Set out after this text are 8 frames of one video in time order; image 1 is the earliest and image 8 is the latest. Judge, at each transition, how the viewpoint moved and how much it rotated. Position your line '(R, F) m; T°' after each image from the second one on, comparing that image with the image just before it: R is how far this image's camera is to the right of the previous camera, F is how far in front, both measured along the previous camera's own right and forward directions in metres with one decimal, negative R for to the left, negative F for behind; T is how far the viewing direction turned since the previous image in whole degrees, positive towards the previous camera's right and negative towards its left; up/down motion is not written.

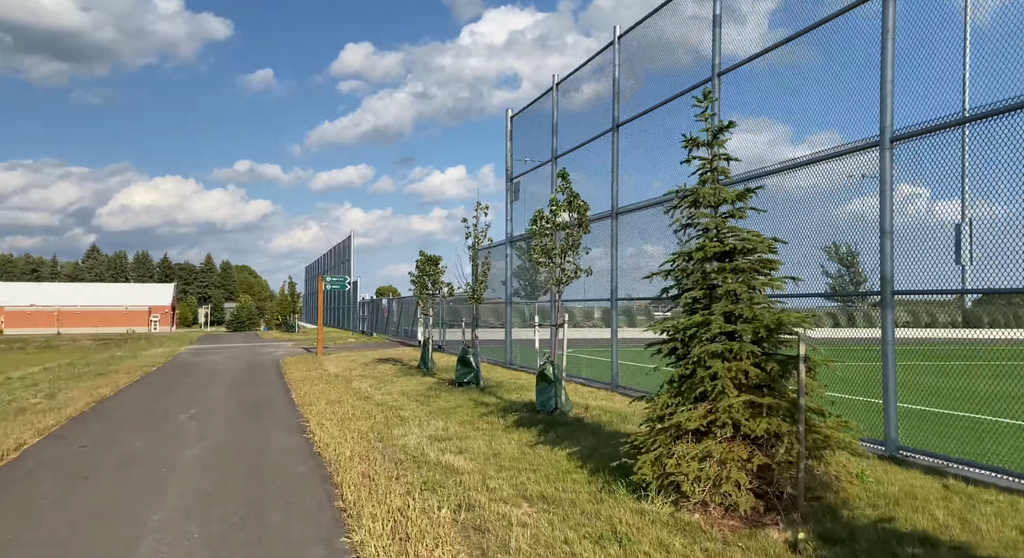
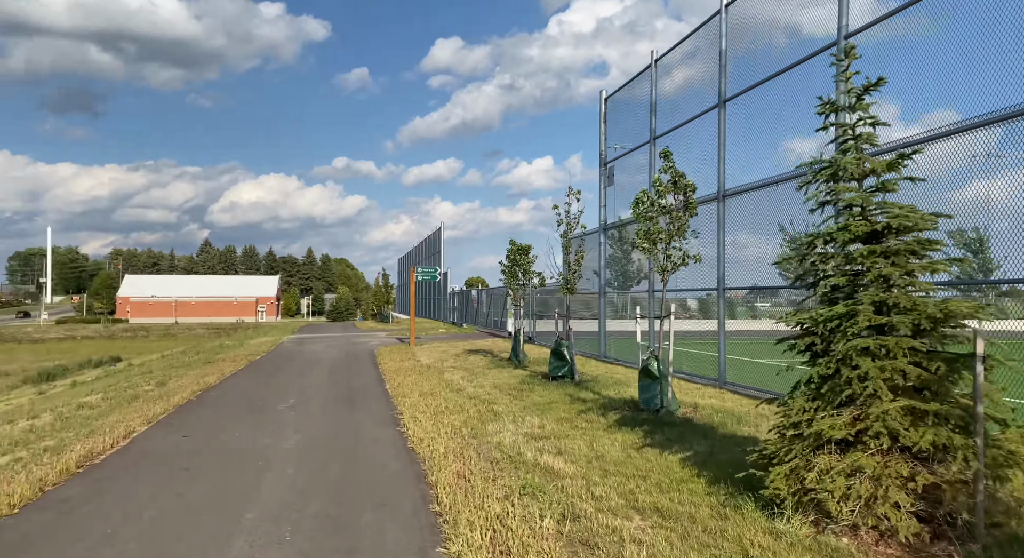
(-0.2, +0.5) m; -8°
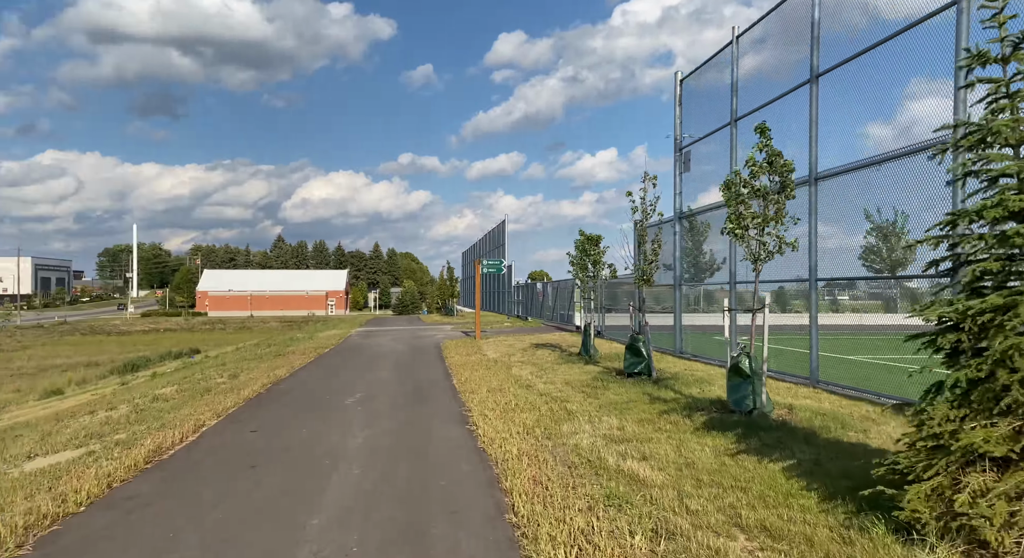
(-0.2, +0.5) m; -6°
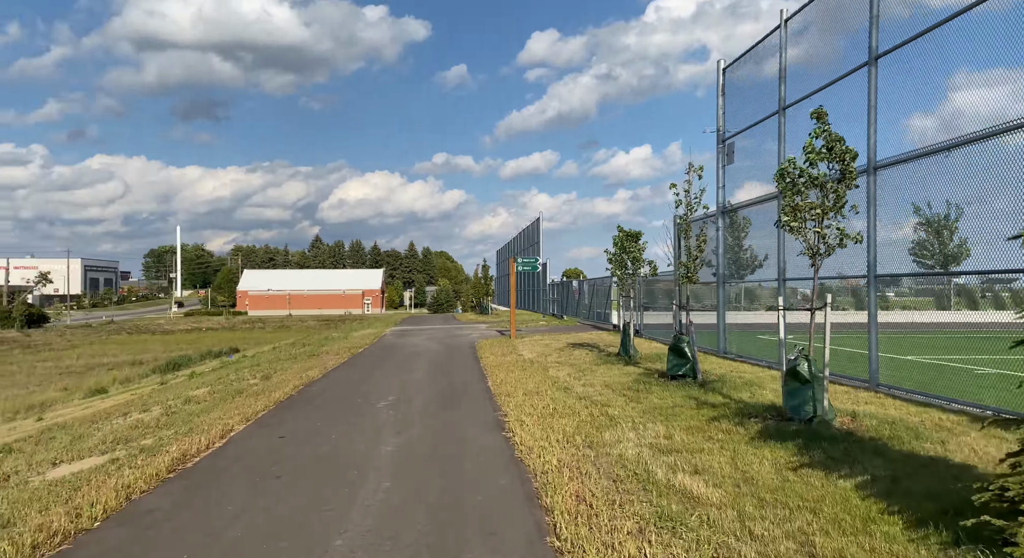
(0.0, +0.4) m; -3°
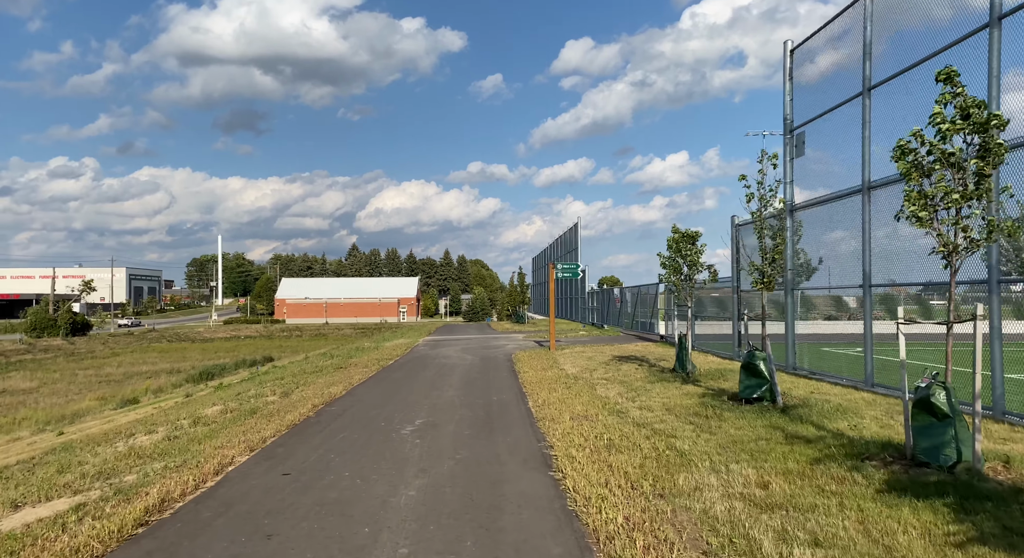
(-0.1, +1.3) m; -3°
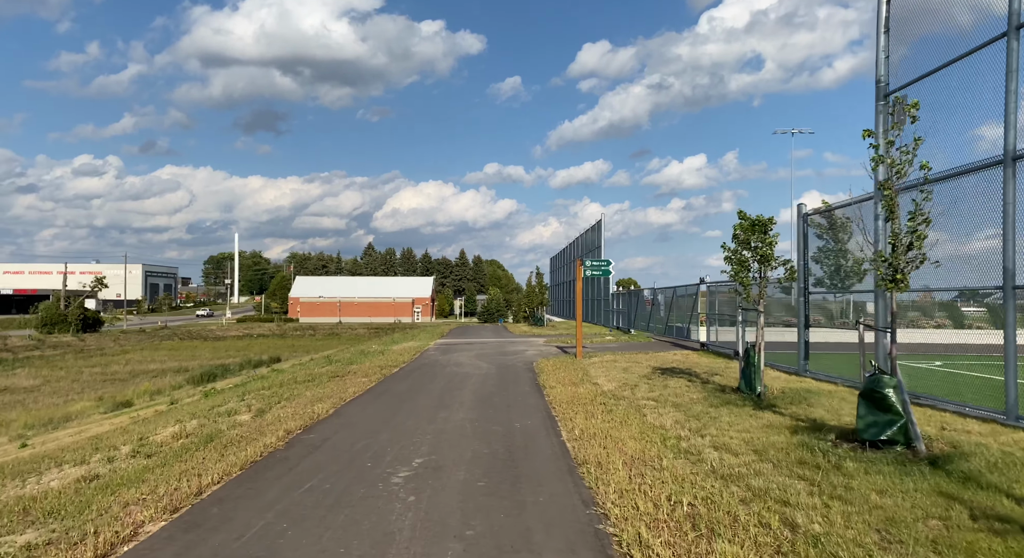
(-0.2, +2.2) m; -1°
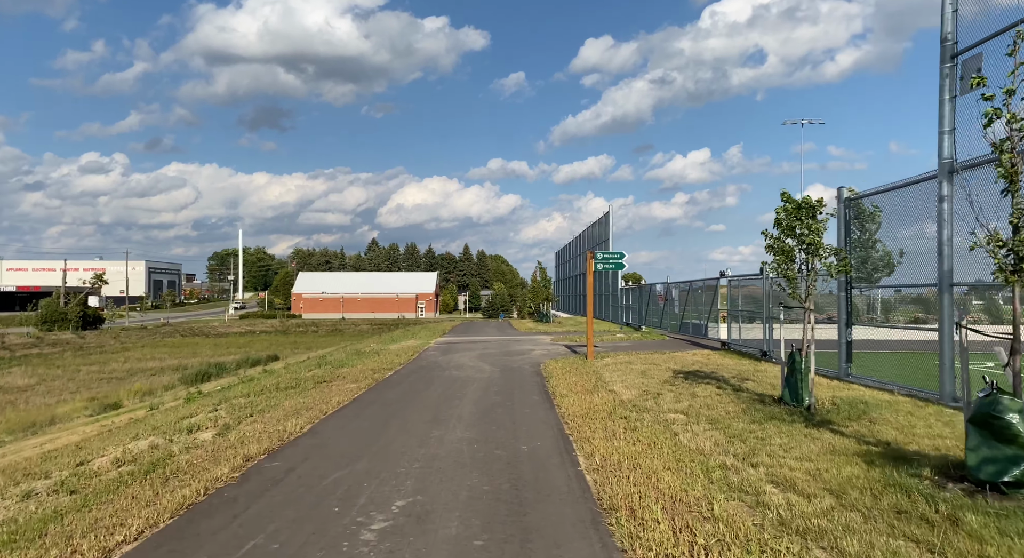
(0.0, +1.4) m; 0°
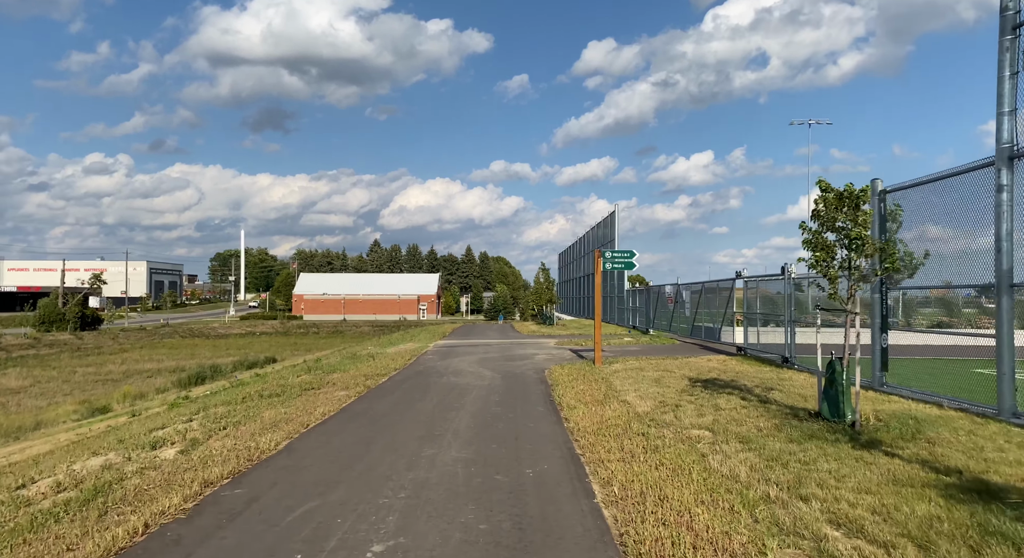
(0.0, +0.9) m; 0°
